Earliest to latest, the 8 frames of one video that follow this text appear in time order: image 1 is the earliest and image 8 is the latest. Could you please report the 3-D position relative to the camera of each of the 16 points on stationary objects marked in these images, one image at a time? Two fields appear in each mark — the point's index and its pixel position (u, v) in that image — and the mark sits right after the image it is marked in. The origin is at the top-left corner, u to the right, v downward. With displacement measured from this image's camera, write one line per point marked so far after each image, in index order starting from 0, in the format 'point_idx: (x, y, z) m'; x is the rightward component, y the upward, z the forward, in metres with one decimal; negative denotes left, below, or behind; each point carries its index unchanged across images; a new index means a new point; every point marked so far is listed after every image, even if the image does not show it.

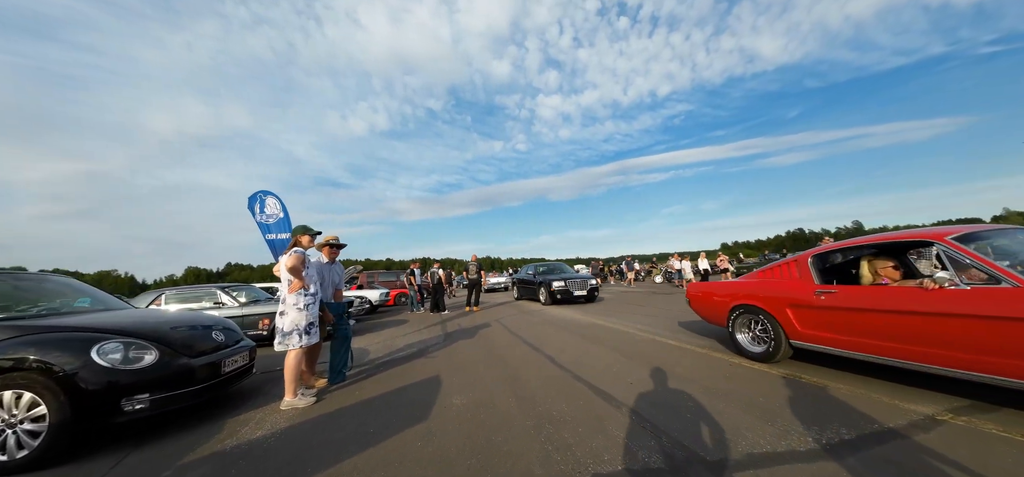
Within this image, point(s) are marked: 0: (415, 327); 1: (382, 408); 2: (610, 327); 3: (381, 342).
0: (-2.7, -2.5, +8.6) m
1: (-1.5, -1.9, +3.3) m
2: (+2.2, -2.1, +7.0) m
3: (-2.9, -2.2, +6.6) m
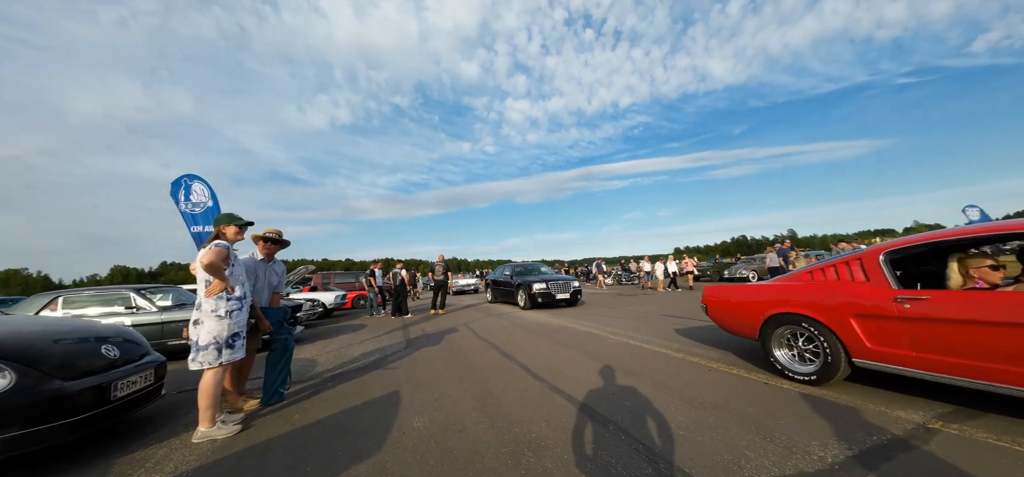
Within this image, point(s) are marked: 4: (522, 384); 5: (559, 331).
0: (-3.6, -2.4, +7.8) m
1: (-1.7, -1.8, +2.8) m
2: (+1.5, -2.1, +6.8) m
3: (-3.5, -2.2, +5.8) m
4: (+0.1, -1.8, +3.8) m
5: (+1.1, -2.1, +6.9) m
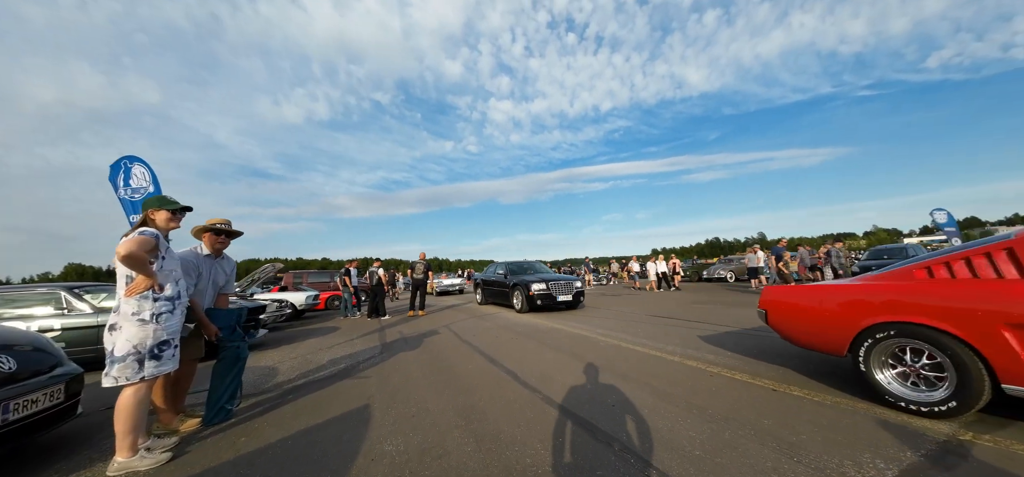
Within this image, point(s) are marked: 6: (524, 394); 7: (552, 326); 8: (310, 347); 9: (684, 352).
0: (-4.0, -2.3, +7.2) m
1: (-1.8, -1.7, +2.3) m
2: (+1.2, -2.0, +6.5) m
3: (-3.8, -2.1, +5.3) m
4: (0.0, -1.8, +3.4) m
5: (+0.7, -2.1, +6.6) m
6: (+0.1, -1.8, +3.5) m
7: (+0.9, -2.0, +7.1) m
8: (-4.1, -2.2, +6.1) m
9: (+2.6, -1.7, +4.5) m
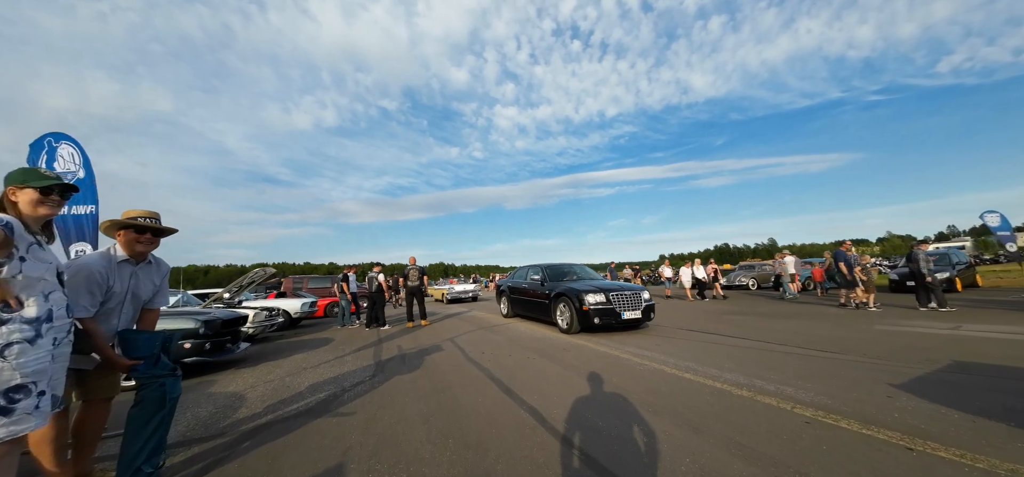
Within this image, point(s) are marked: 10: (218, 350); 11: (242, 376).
0: (-3.7, -2.4, +6.4) m
1: (-1.6, -1.7, +1.4) m
2: (+1.5, -2.0, +5.6) m
3: (-3.5, -2.1, +4.4) m
4: (+0.2, -1.7, +2.5) m
5: (+1.0, -2.1, +5.7) m
6: (+0.3, -1.8, +2.6) m
7: (+1.2, -2.1, +6.1) m
8: (-3.8, -2.2, +5.3) m
9: (+2.8, -1.7, +3.6) m
10: (-5.0, -1.9, +5.0) m
11: (-4.2, -2.1, +4.6) m
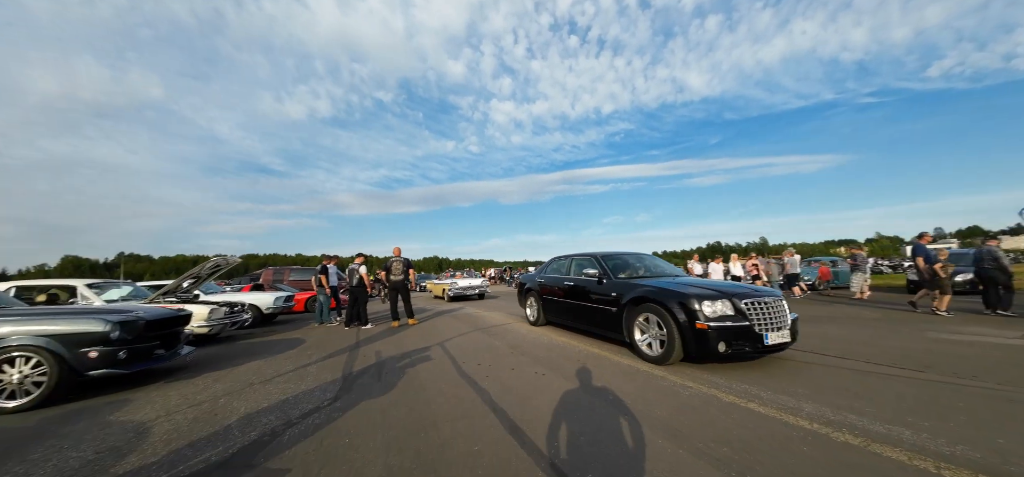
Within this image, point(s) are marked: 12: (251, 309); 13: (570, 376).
0: (-3.6, -2.1, +5.3) m
1: (-1.5, -1.5, +0.4) m
2: (+1.5, -1.8, +4.6) m
3: (-3.5, -1.8, +3.3) m
4: (+0.3, -1.6, +1.5) m
5: (+1.0, -1.9, +4.7) m
6: (+0.4, -1.6, +1.5) m
7: (+1.2, -1.9, +5.2) m
8: (-3.8, -1.9, +4.2) m
9: (+2.9, -1.6, +2.6) m
10: (-5.0, -1.6, +4.0) m
11: (-4.1, -1.8, +3.6) m
12: (-8.1, -2.2, +9.4) m
13: (+0.8, -1.9, +4.2) m
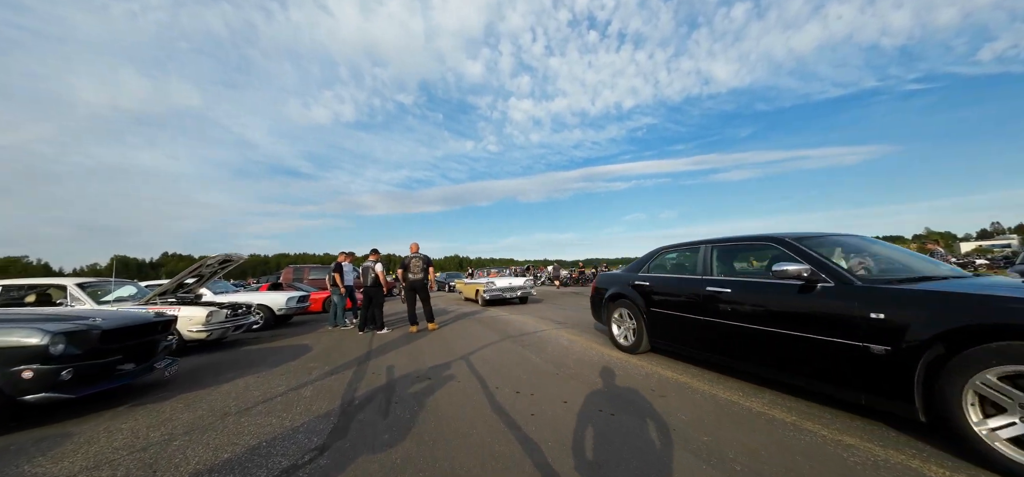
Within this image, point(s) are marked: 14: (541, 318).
0: (-3.0, -1.9, +4.4) m
1: (-1.2, -1.4, -0.6) m
2: (+2.1, -1.7, +3.4) m
3: (-3.0, -1.7, +2.4) m
4: (+0.7, -1.4, +0.4) m
5: (+1.6, -1.7, +3.5) m
6: (+0.8, -1.4, +0.4) m
7: (+1.8, -1.7, +3.9) m
8: (-3.2, -1.8, +3.3) m
9: (+3.3, -1.4, +1.3) m
10: (-4.4, -1.4, +3.1) m
11: (-3.6, -1.7, +2.7) m
12: (-7.3, -2.1, +8.8) m
13: (+1.4, -1.7, +3.1) m
14: (+0.7, -2.0, +7.6) m
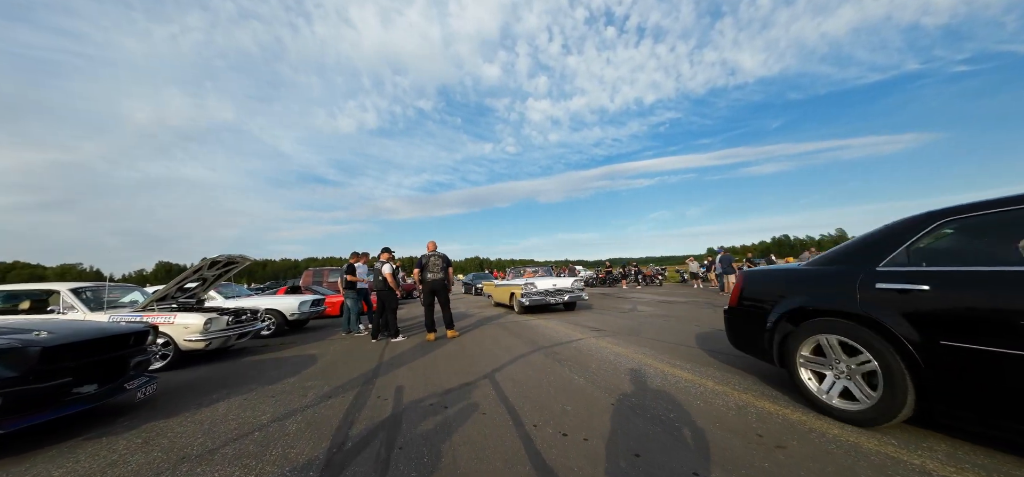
0: (-2.6, -1.9, +3.7) m
1: (-1.1, -1.3, -1.5) m
2: (+2.4, -1.5, +2.3) m
3: (-2.7, -1.6, +1.7) m
4: (+0.8, -1.3, -0.6) m
5: (+2.0, -1.6, +2.5) m
6: (+1.0, -1.3, -0.6) m
7: (+2.2, -1.6, +2.9) m
8: (-2.9, -1.7, +2.6) m
9: (+3.5, -1.2, +0.2) m
10: (-4.1, -1.4, +2.5) m
11: (-3.3, -1.7, +2.0) m
12: (-6.5, -2.1, +8.3) m
13: (+1.7, -1.6, +2.1) m
14: (+1.4, -1.9, +6.7) m
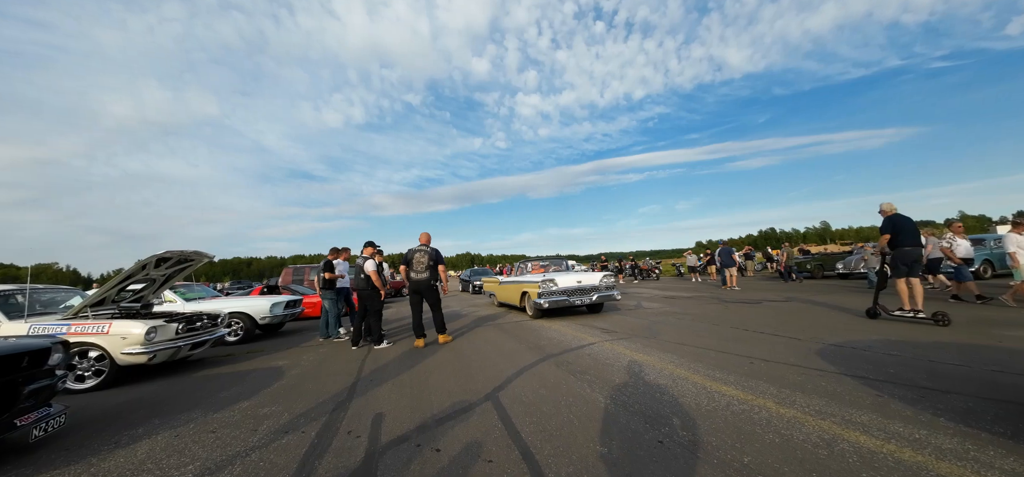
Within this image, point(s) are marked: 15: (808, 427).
0: (-2.5, -1.8, +2.9) m
1: (-0.9, -1.2, -2.2) m
2: (+2.6, -1.4, +1.7) m
3: (-2.5, -1.5, +0.9) m
4: (+1.0, -1.2, -1.3) m
5: (+2.1, -1.4, +1.8) m
6: (+1.2, -1.2, -1.3) m
7: (+2.3, -1.4, +2.3) m
8: (-2.8, -1.7, +1.8) m
9: (+3.7, -1.1, -0.5) m
10: (-4.0, -1.3, +1.7) m
11: (-3.1, -1.6, +1.2) m
12: (-6.6, -2.0, +7.4) m
13: (+1.8, -1.5, +1.4) m
14: (+1.4, -1.7, +6.0) m
15: (+2.2, -1.4, +2.3) m
